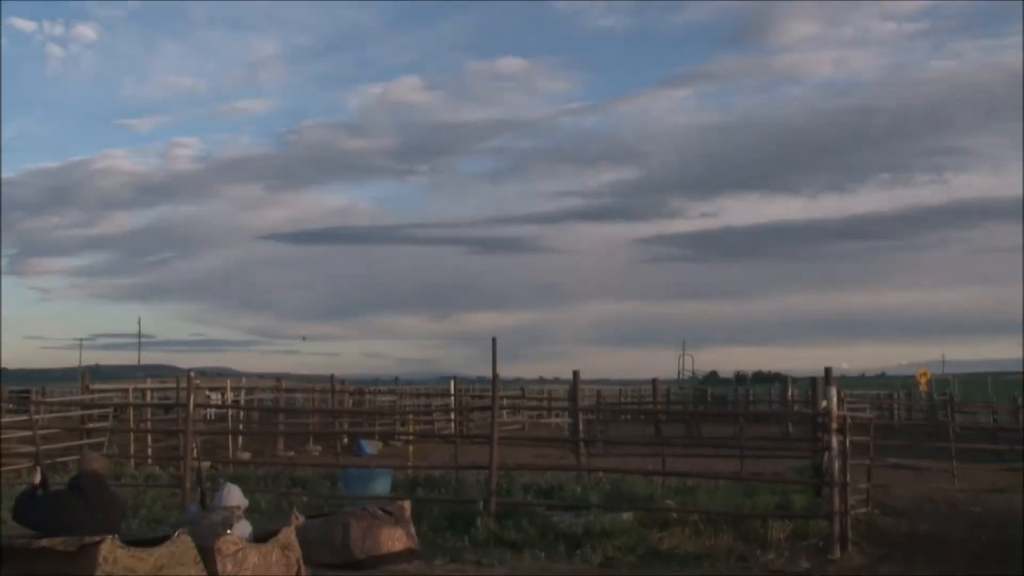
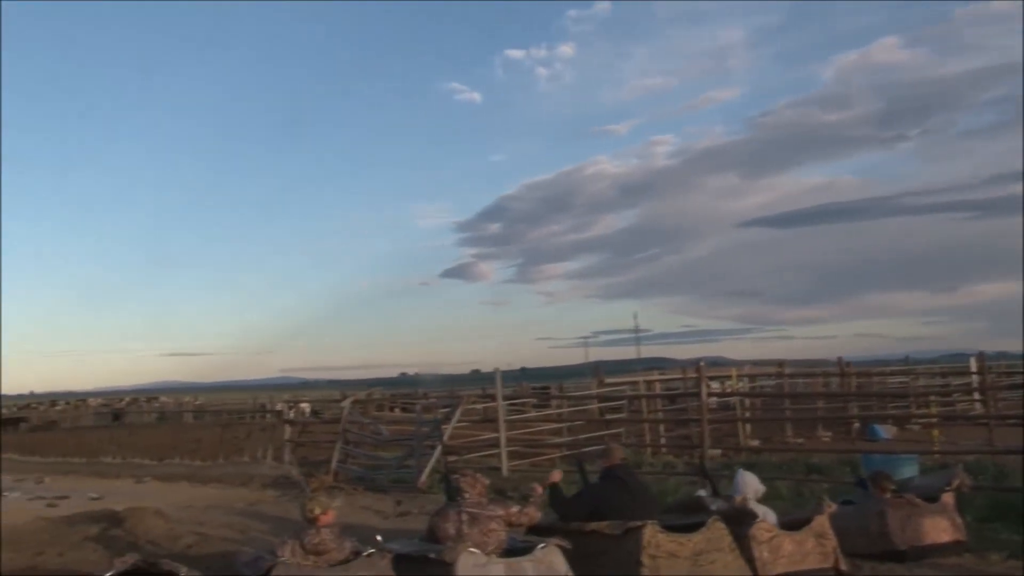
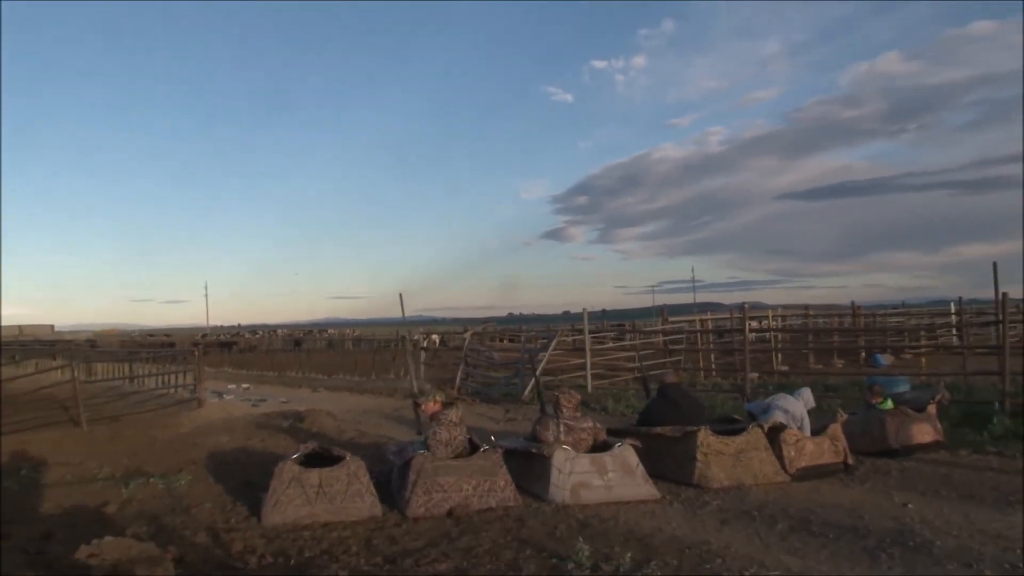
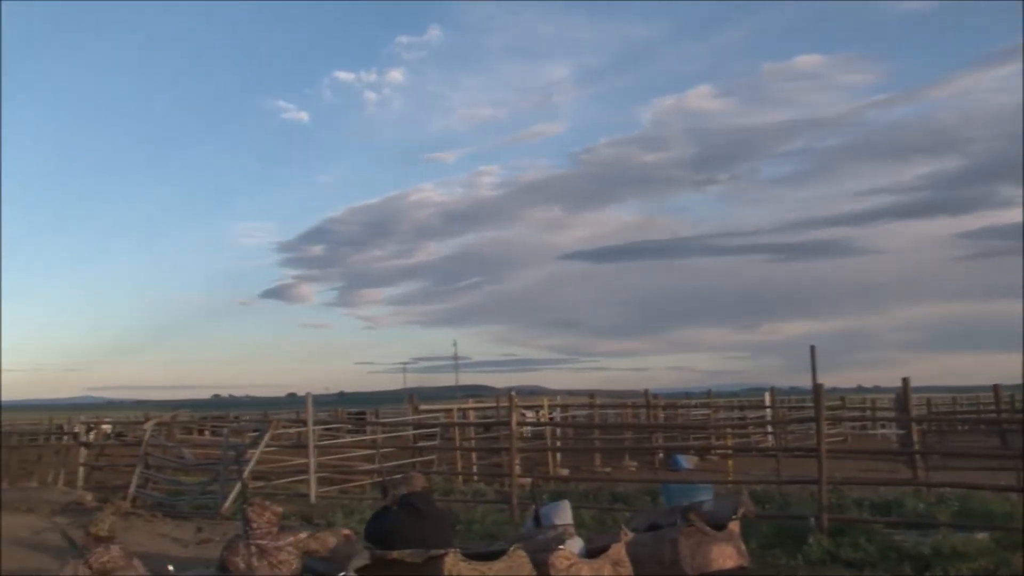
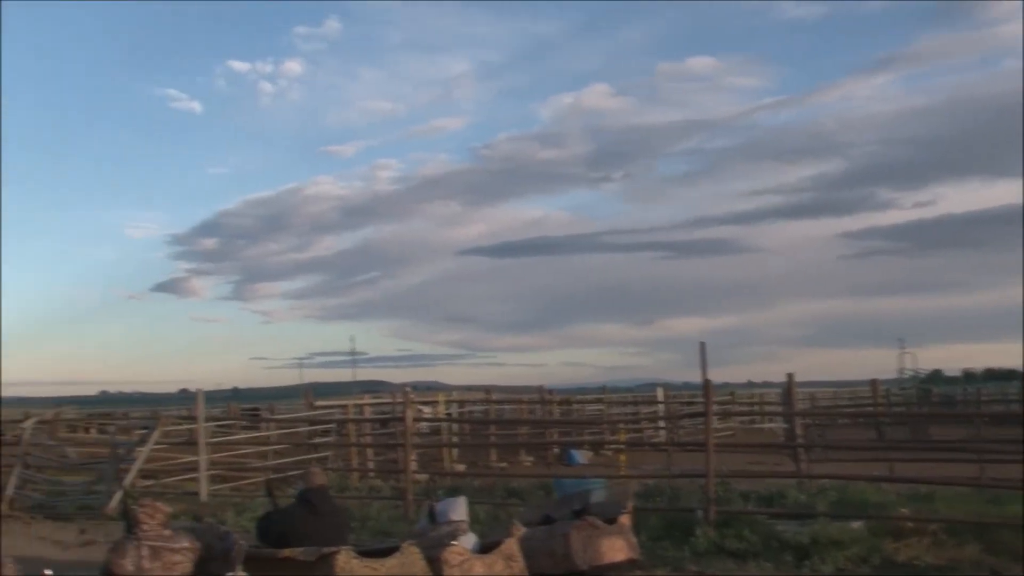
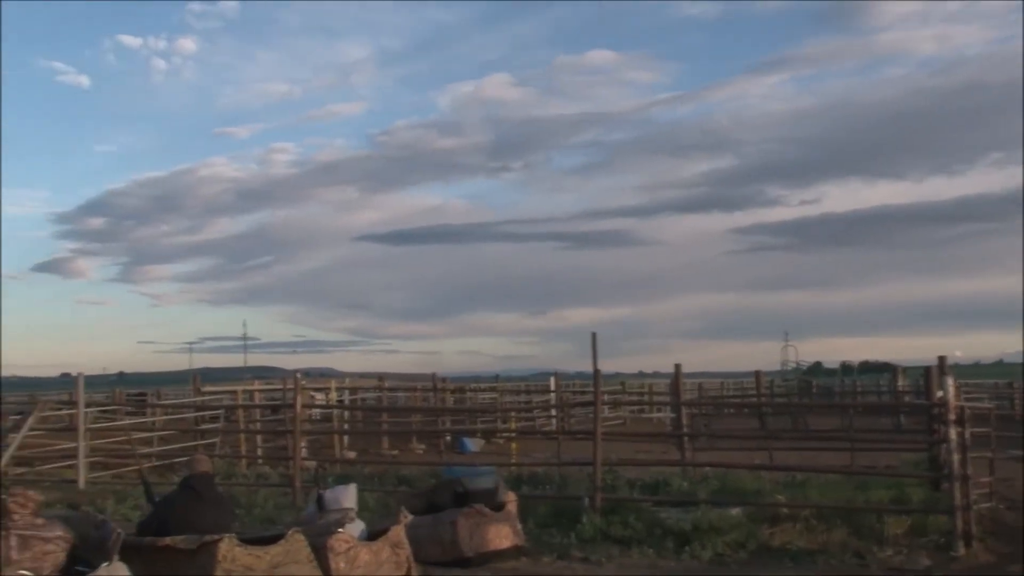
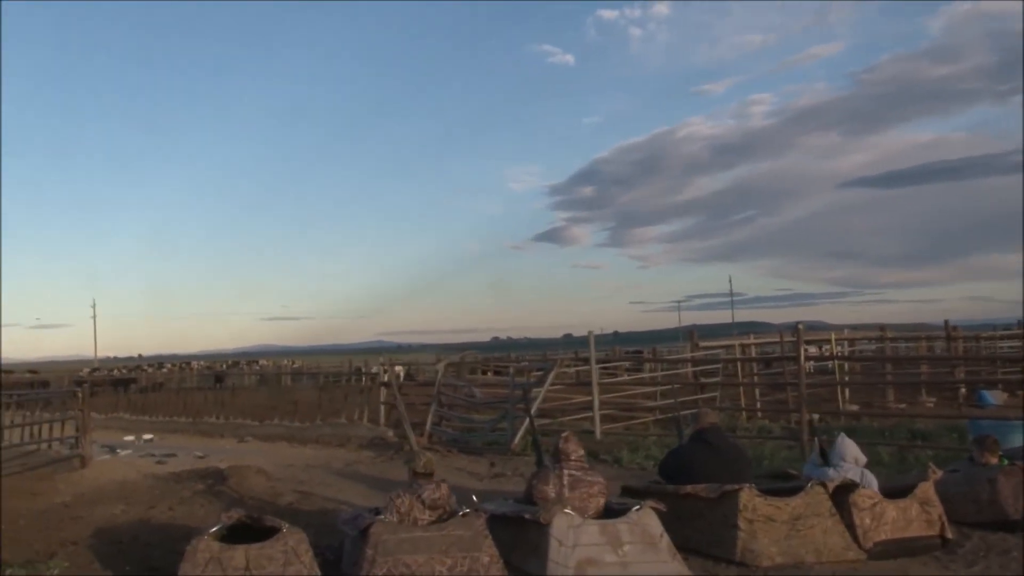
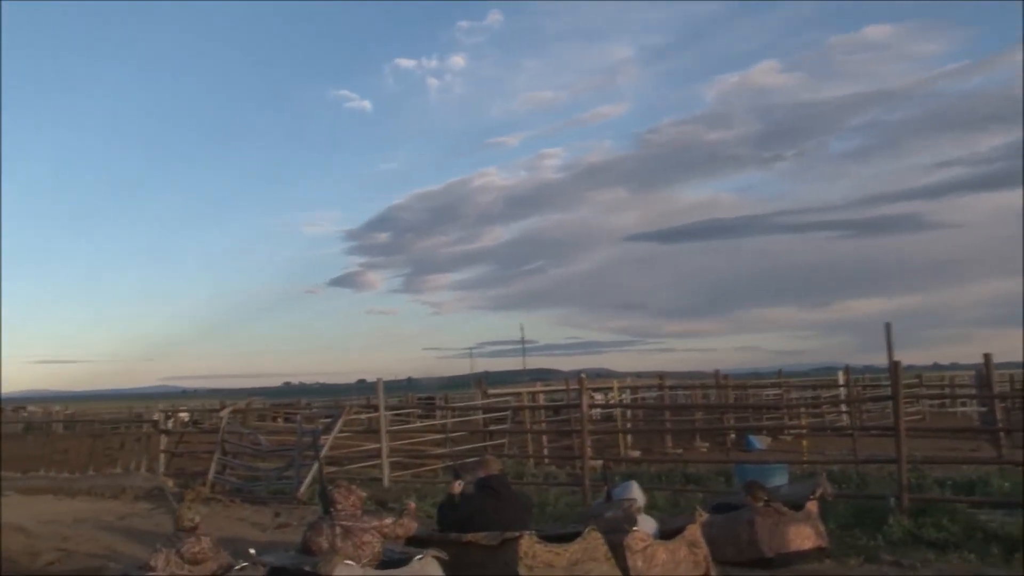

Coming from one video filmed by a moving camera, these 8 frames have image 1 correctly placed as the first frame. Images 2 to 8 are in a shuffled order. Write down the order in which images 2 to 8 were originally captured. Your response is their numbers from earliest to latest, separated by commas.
6, 5, 4, 8, 2, 7, 3
